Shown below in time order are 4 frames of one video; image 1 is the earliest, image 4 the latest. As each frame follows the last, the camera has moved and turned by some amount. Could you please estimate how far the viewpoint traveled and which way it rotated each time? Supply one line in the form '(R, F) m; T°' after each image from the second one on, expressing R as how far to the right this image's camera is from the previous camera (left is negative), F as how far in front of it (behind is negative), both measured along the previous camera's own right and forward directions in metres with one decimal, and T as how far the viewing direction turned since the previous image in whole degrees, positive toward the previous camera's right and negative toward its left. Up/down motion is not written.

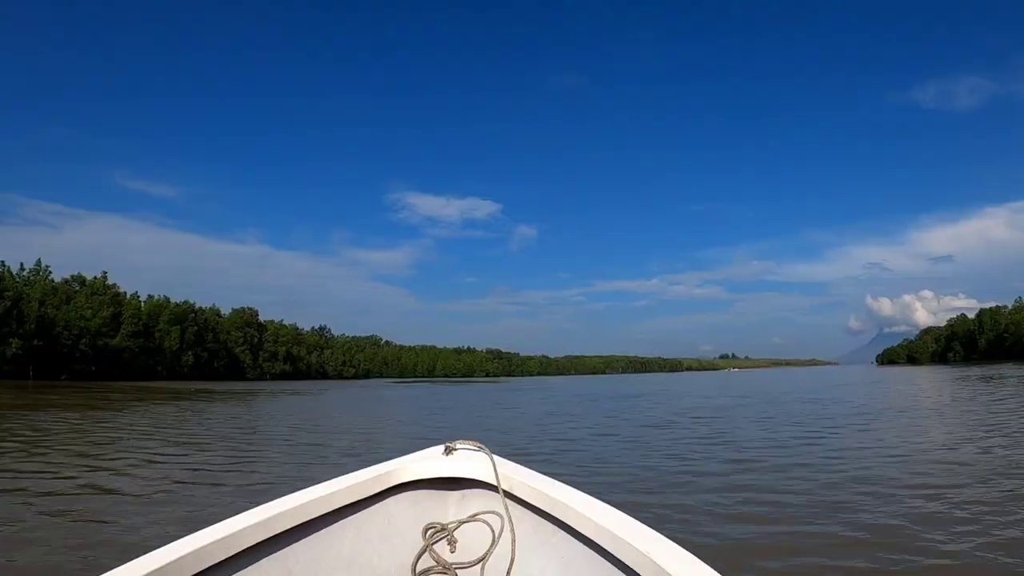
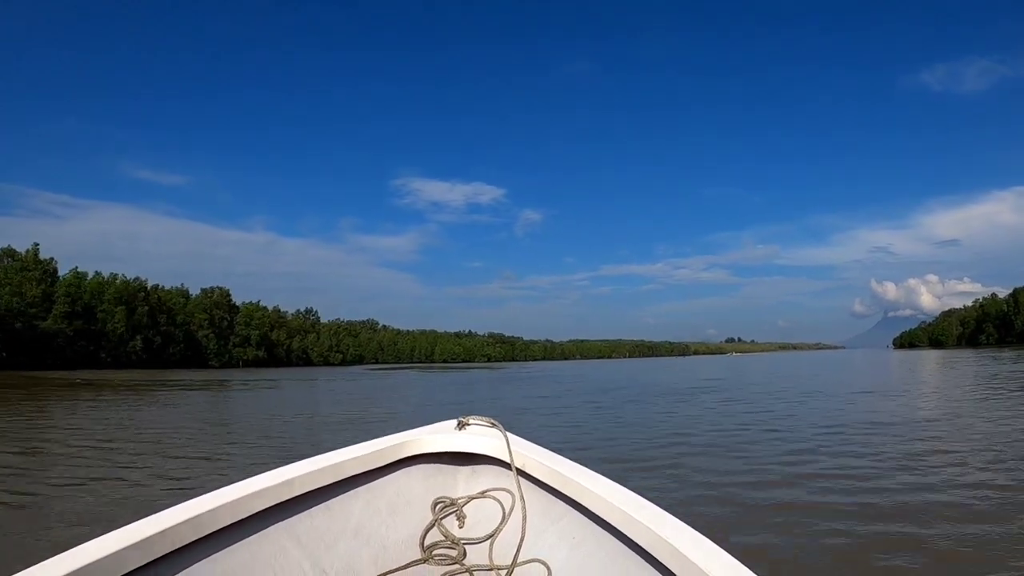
(+0.6, -0.8) m; 0°
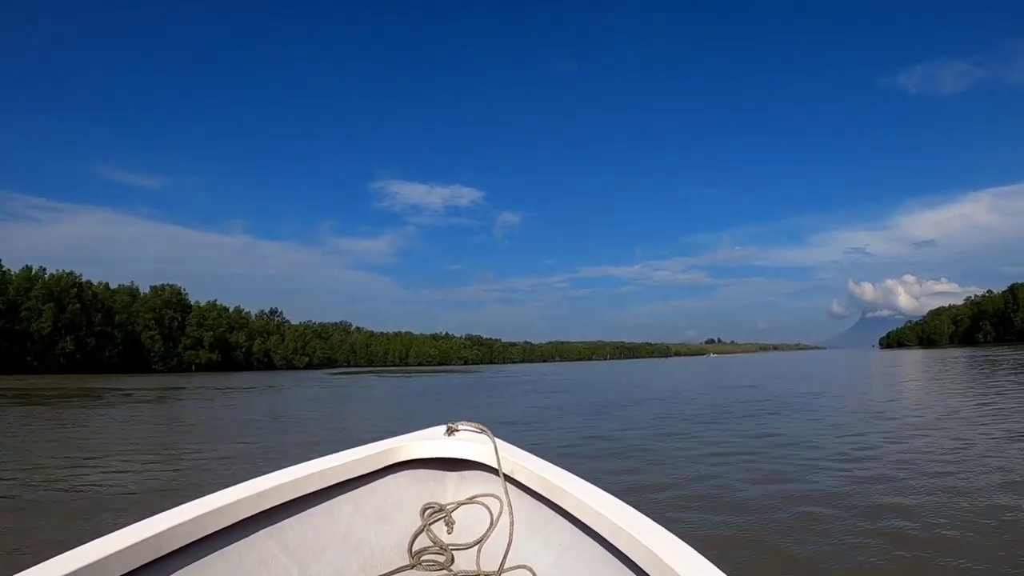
(-0.2, +0.9) m; +2°
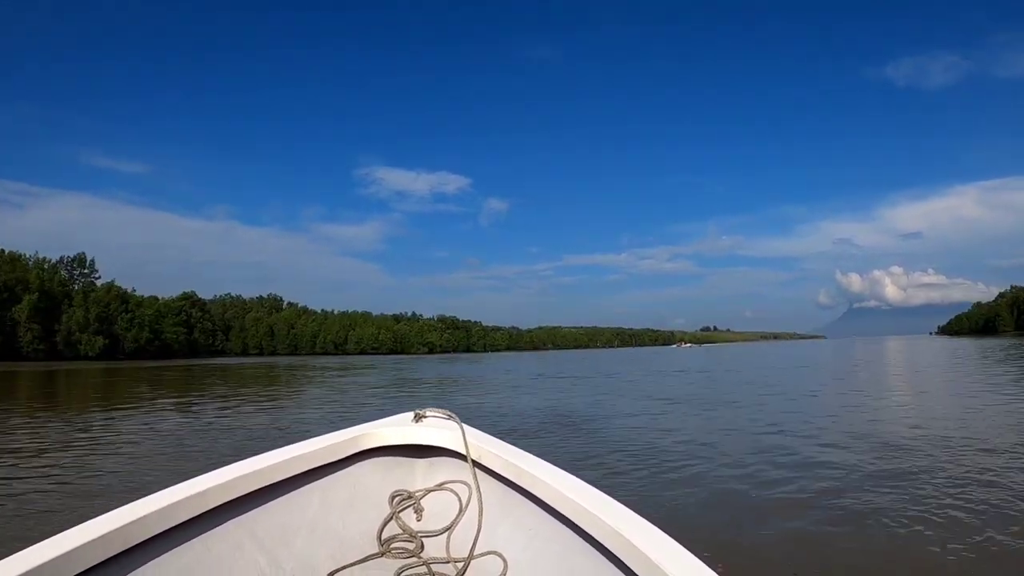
(+0.4, -0.2) m; +1°
